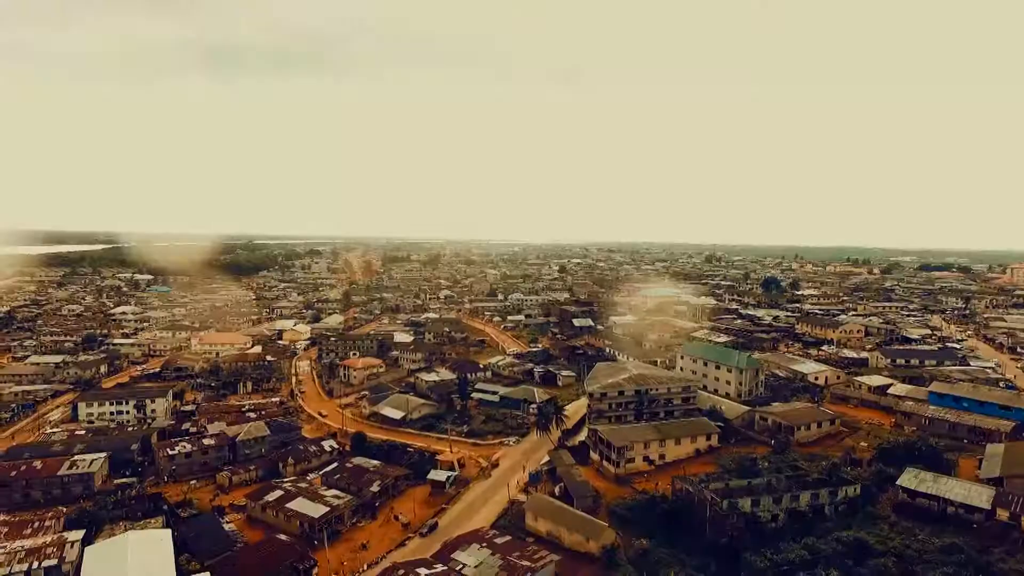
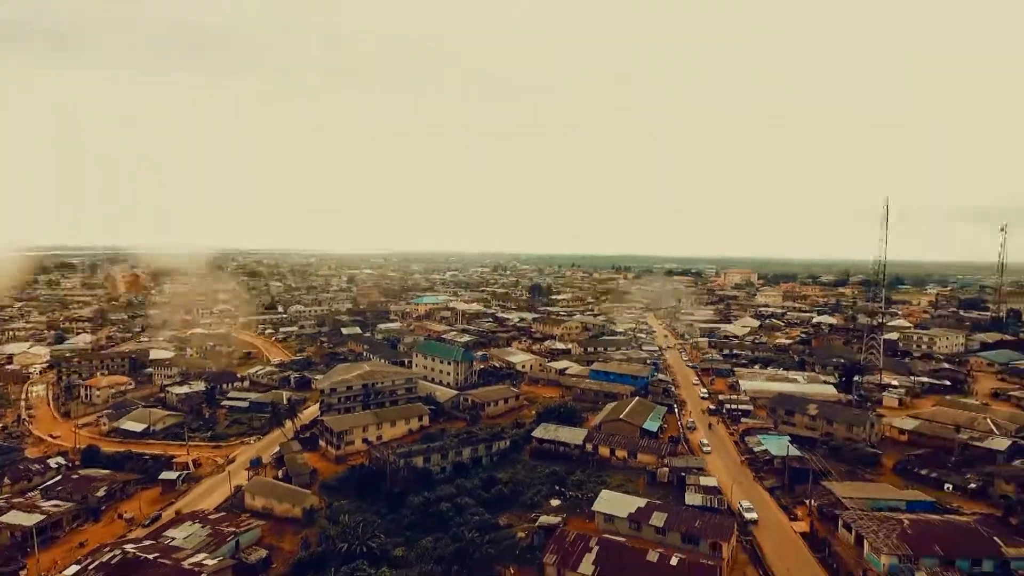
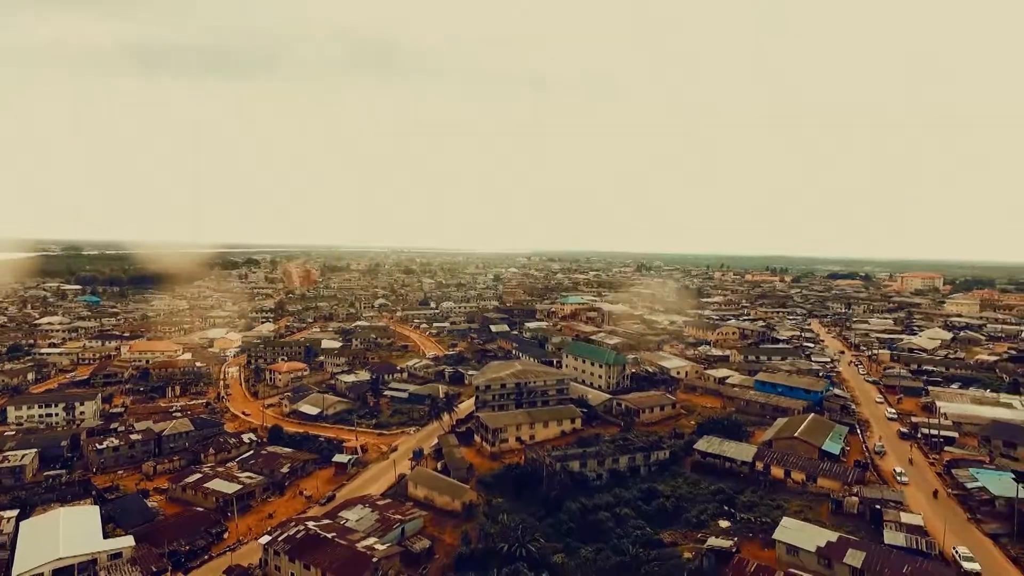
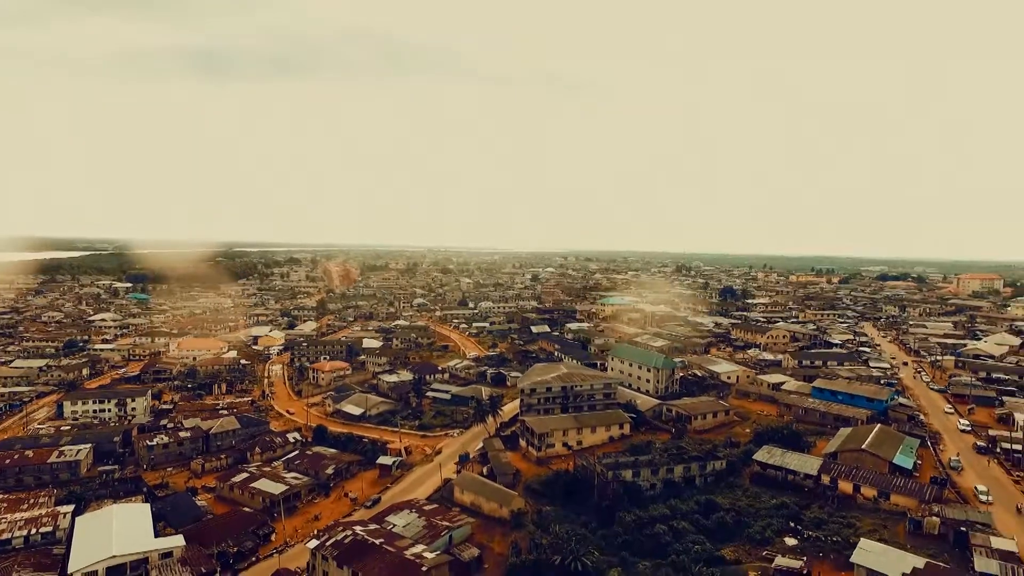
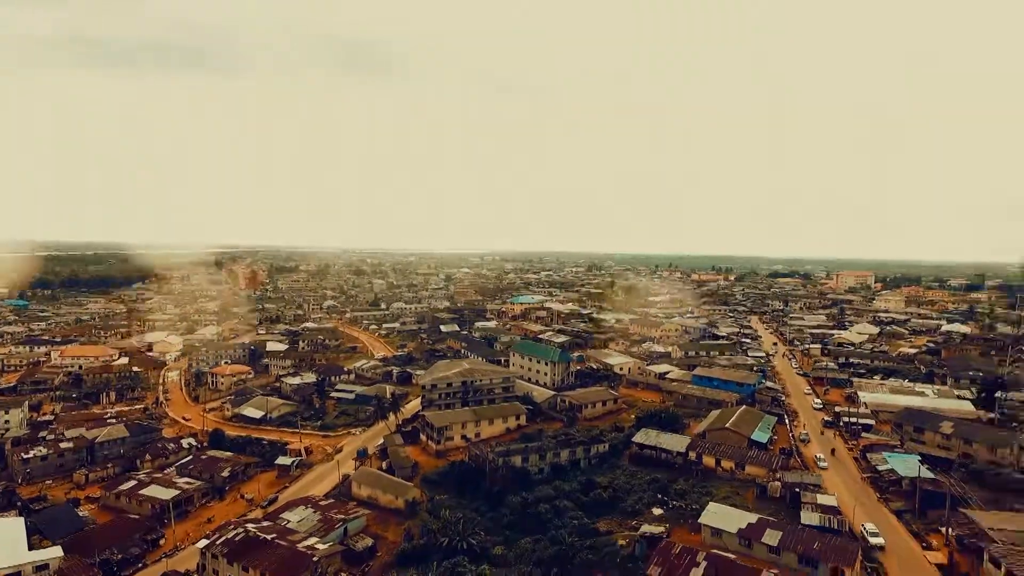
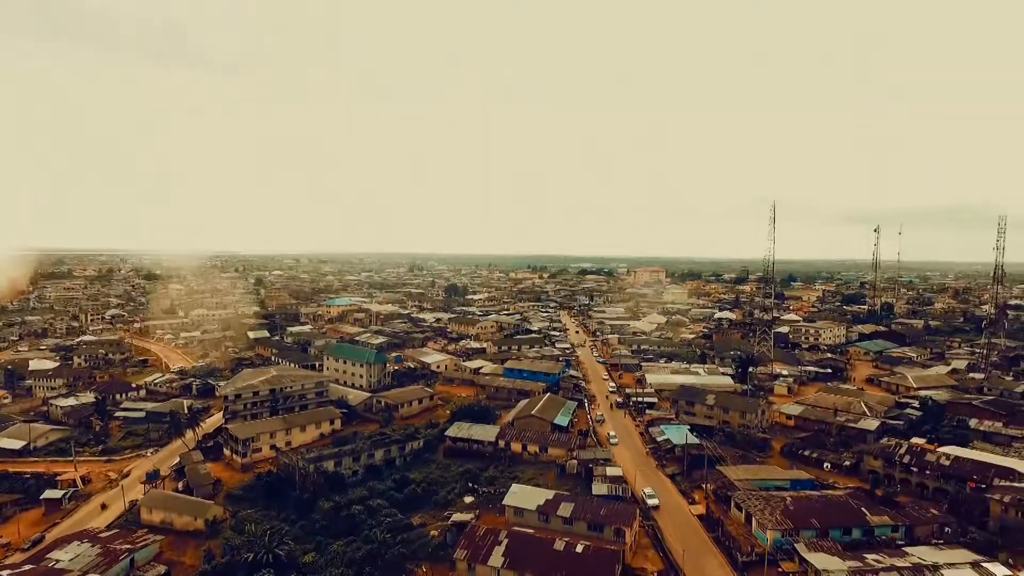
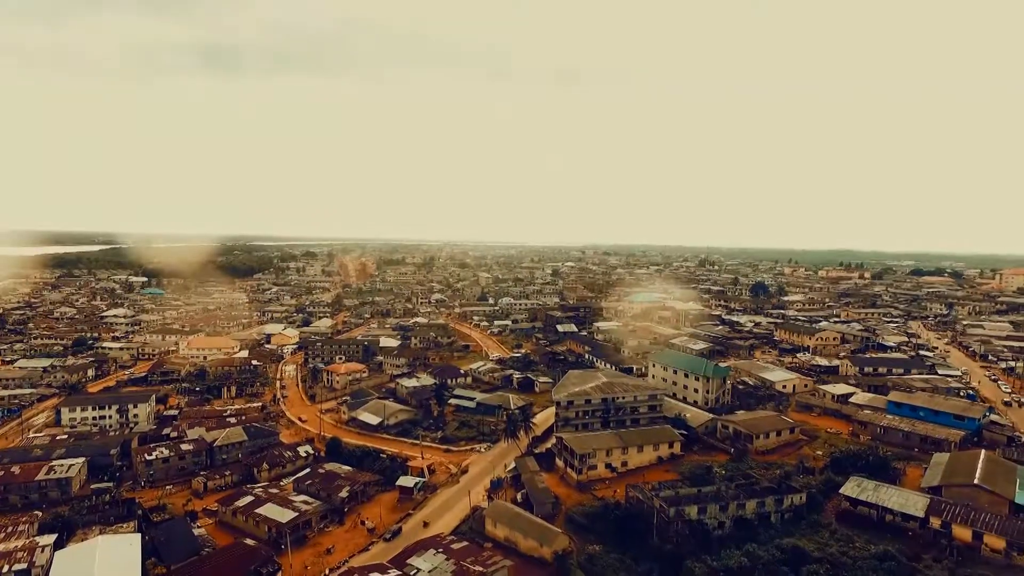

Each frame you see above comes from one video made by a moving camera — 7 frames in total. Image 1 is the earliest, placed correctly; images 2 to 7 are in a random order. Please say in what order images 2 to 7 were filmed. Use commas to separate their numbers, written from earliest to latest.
7, 4, 3, 5, 2, 6
